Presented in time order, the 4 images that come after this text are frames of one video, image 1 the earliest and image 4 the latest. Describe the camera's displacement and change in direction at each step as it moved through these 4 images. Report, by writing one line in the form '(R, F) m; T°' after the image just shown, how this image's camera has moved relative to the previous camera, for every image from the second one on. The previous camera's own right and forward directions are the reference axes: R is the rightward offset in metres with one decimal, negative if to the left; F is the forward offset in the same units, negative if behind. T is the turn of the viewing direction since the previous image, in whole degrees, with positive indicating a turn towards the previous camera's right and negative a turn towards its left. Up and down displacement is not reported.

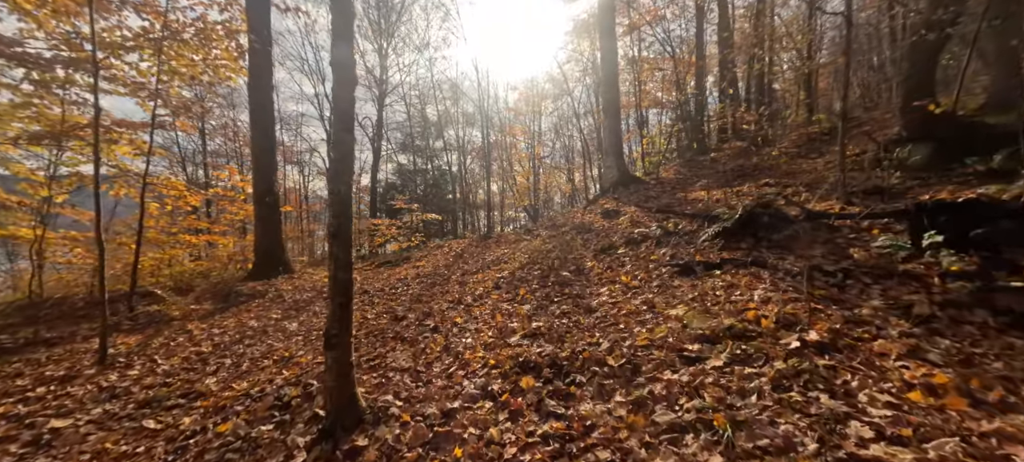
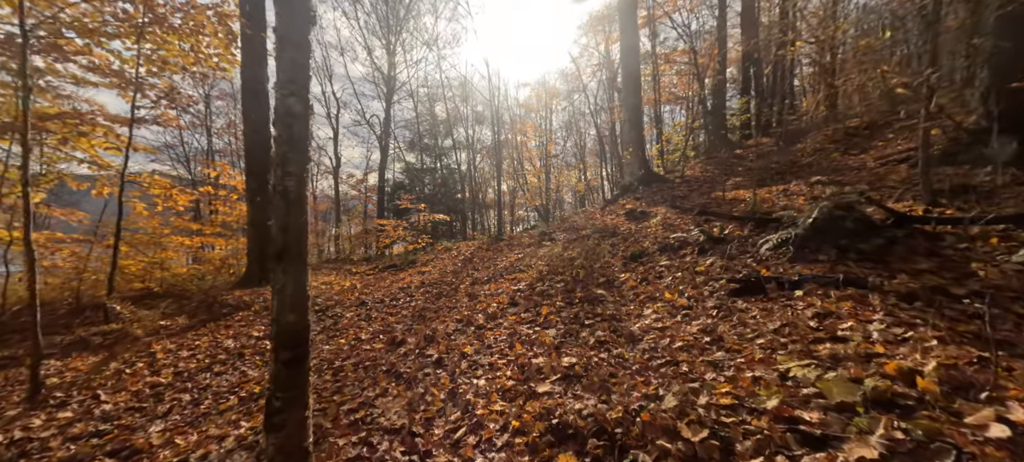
(-0.1, +1.1) m; -1°
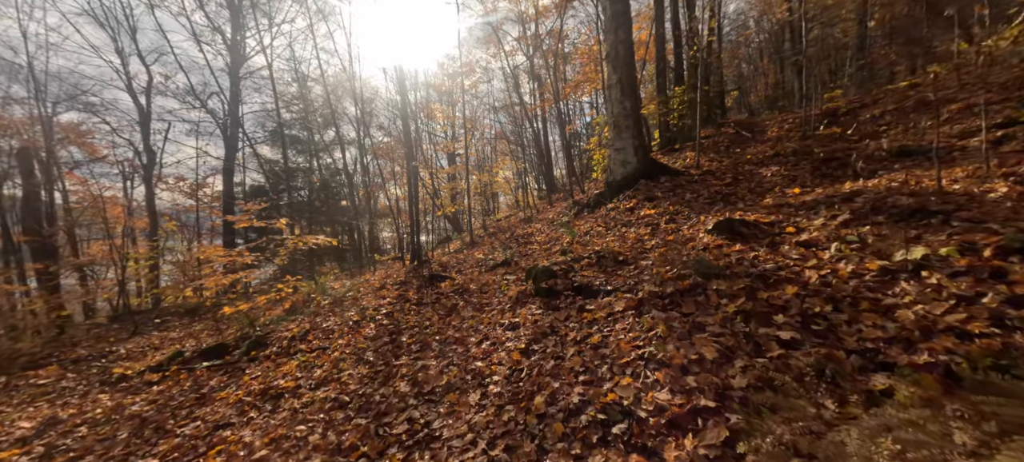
(-1.0, +6.1) m; +15°
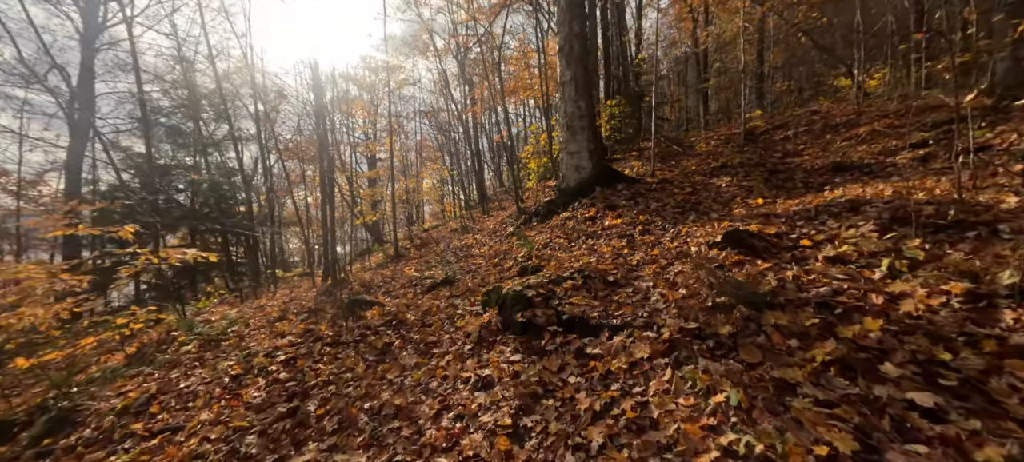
(-0.4, +1.4) m; +11°
